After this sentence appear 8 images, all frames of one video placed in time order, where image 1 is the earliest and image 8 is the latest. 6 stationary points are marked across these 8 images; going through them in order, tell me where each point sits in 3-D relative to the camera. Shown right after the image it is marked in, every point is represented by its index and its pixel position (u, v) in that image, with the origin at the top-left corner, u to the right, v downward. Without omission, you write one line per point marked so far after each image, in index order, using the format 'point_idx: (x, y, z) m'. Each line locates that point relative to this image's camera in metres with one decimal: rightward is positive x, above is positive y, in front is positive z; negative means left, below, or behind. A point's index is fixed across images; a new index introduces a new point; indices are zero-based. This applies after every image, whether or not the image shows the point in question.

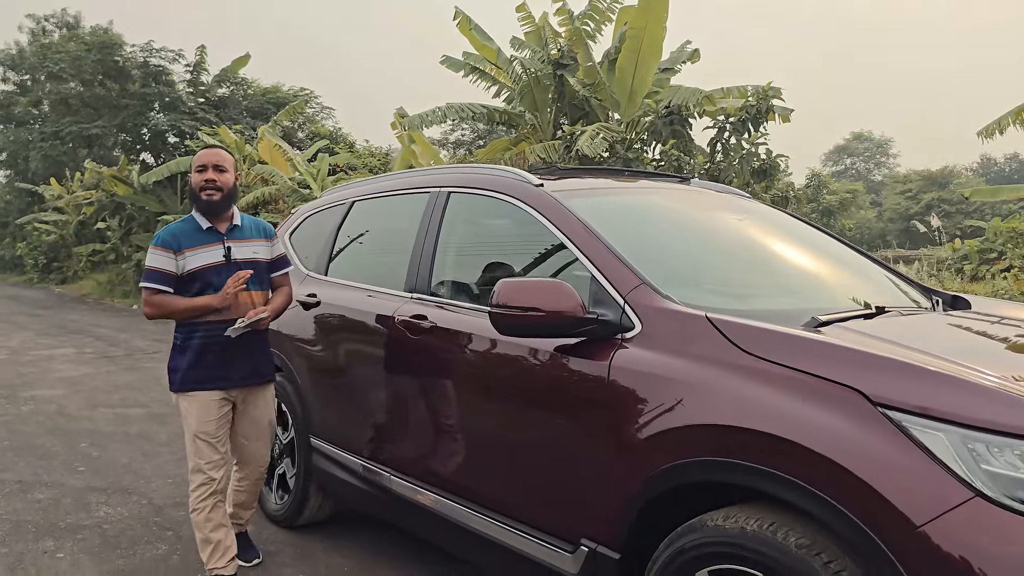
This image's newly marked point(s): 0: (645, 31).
0: (+1.6, +3.1, +8.8) m
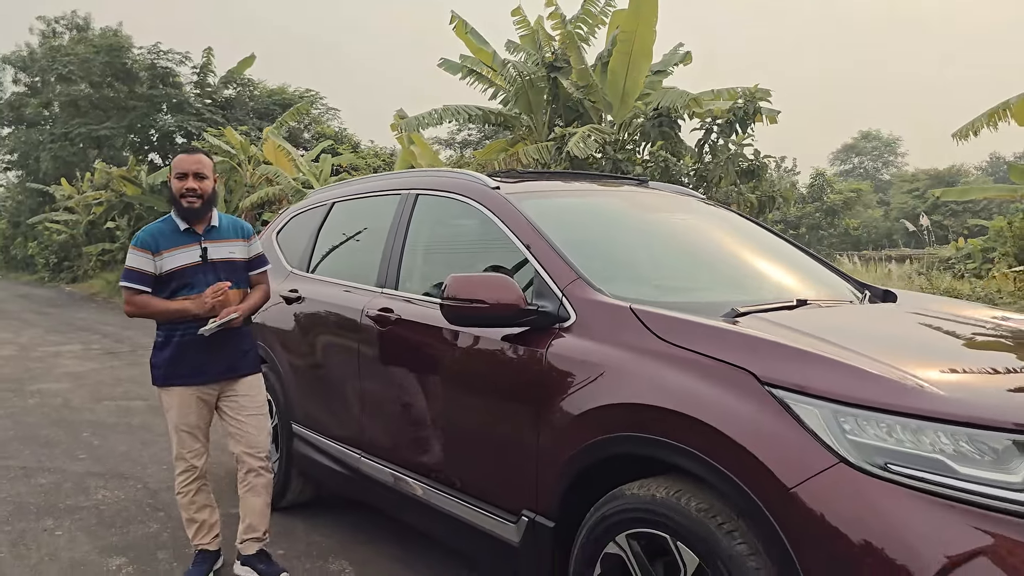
0: (+1.6, +3.2, +9.0) m
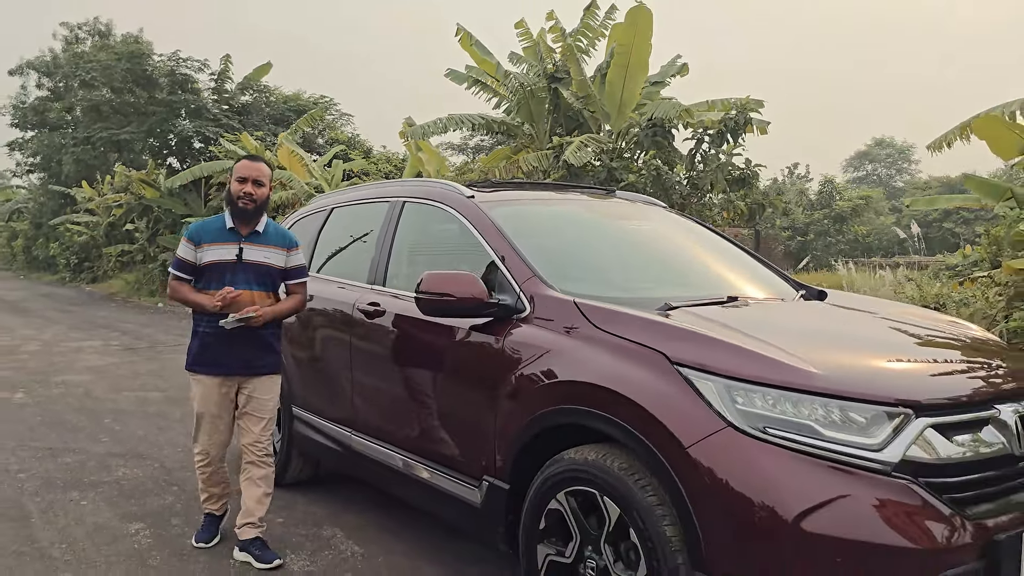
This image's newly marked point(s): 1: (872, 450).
0: (+1.6, +3.1, +9.4) m
1: (+1.0, -0.4, +1.9) m
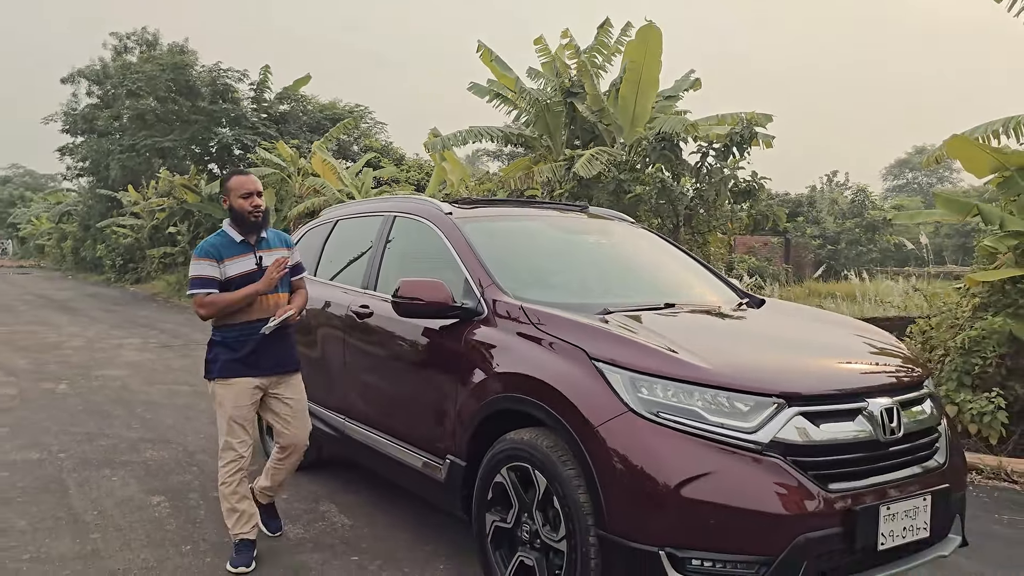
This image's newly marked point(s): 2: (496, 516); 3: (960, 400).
0: (+1.8, +3.0, +9.7) m
1: (+0.8, -0.5, +2.3) m
2: (-0.1, -0.9, +2.8) m
3: (+3.1, -0.8, +5.1) m
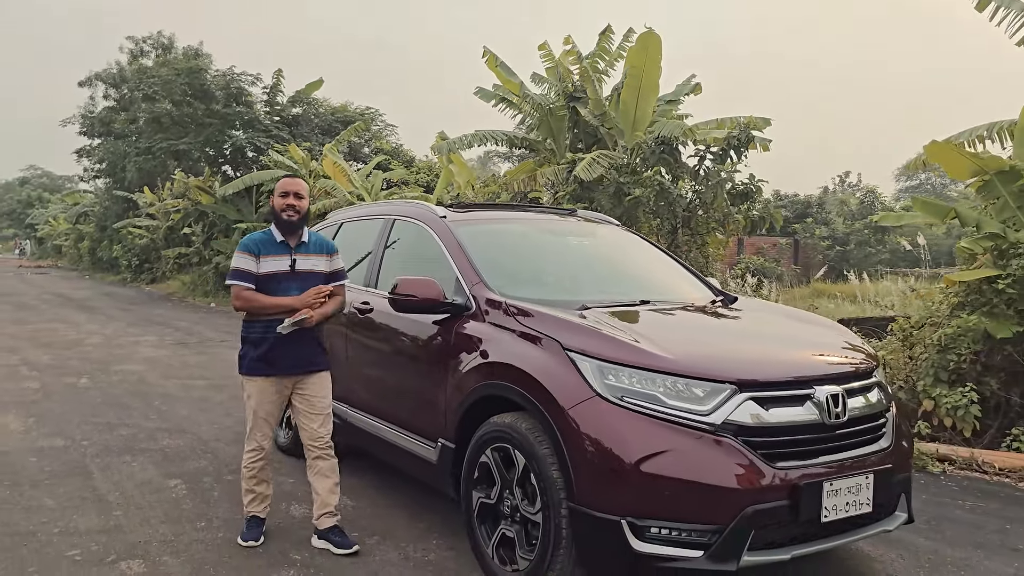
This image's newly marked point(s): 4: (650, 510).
0: (+1.8, +3.0, +10.0) m
1: (+0.7, -0.5, +2.6) m
2: (-0.1, -0.9, +3.1) m
3: (+3.1, -0.8, +5.3) m
4: (+0.5, -0.8, +2.5) m
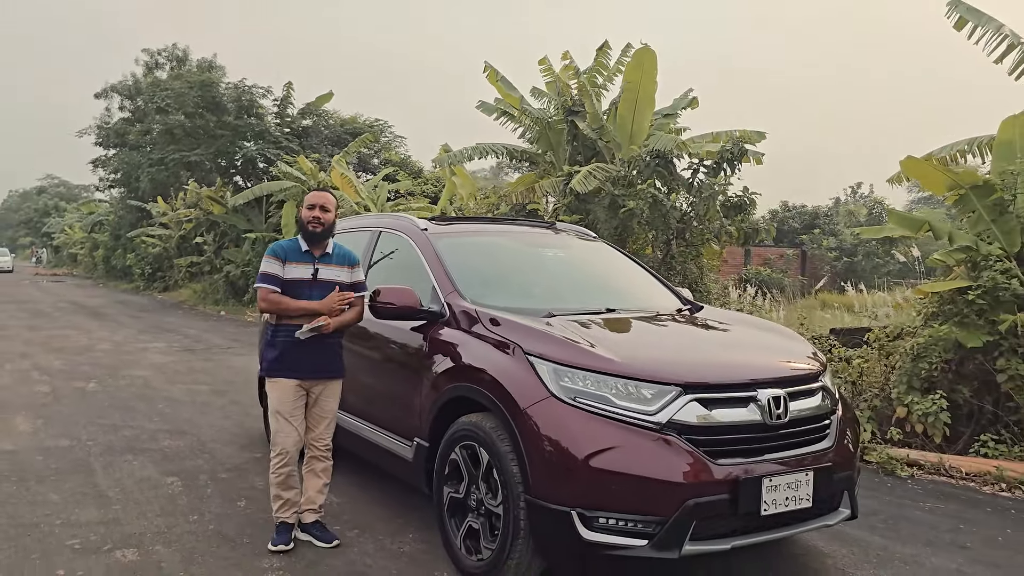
0: (+1.8, +2.9, +10.2) m
1: (+0.5, -0.5, +2.8) m
2: (-0.3, -0.9, +3.3) m
3: (+3.0, -0.9, +5.4) m
4: (+0.3, -0.8, +2.7) m
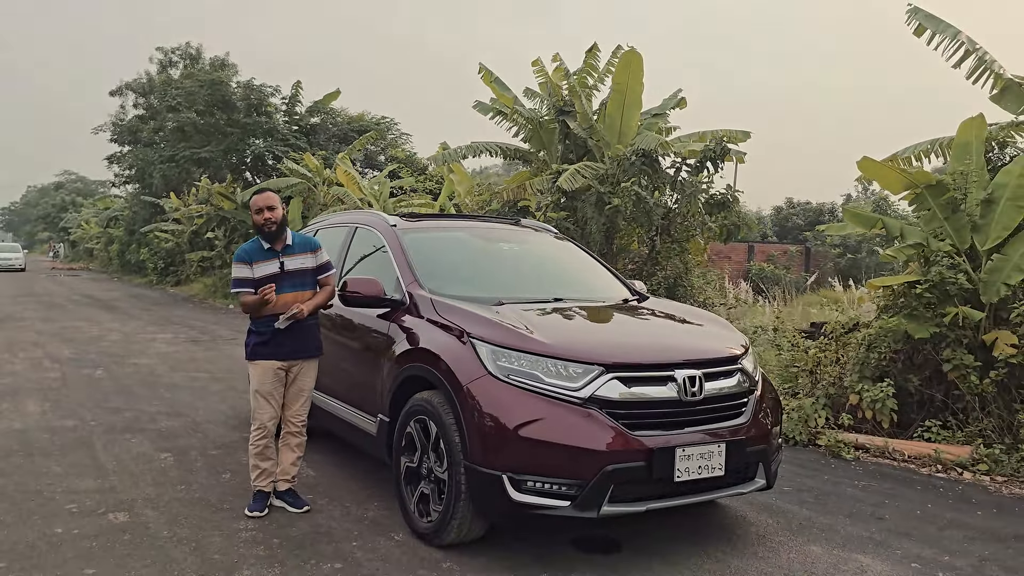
0: (+1.7, +3.0, +10.5) m
1: (+0.3, -0.4, +3.1) m
2: (-0.5, -0.9, +3.6) m
3: (+2.8, -0.8, +5.7) m
4: (+0.1, -0.8, +3.1) m
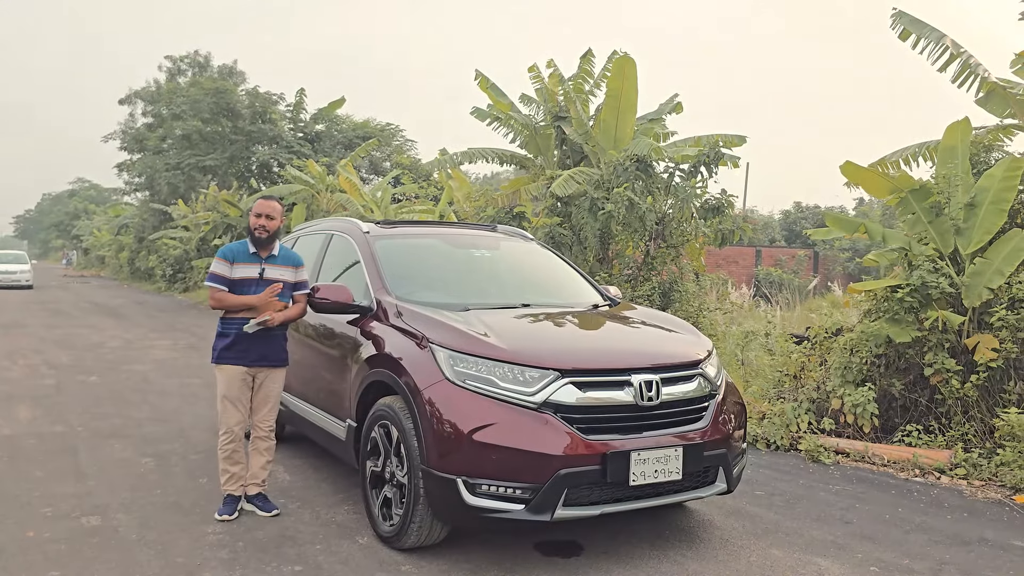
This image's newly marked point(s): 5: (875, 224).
0: (+1.6, +2.9, +10.6) m
1: (+0.1, -0.5, +3.1) m
2: (-0.7, -0.9, +3.7) m
3: (+2.6, -0.8, +5.7) m
4: (-0.1, -0.8, +3.1) m
5: (+3.2, +0.6, +6.4) m
